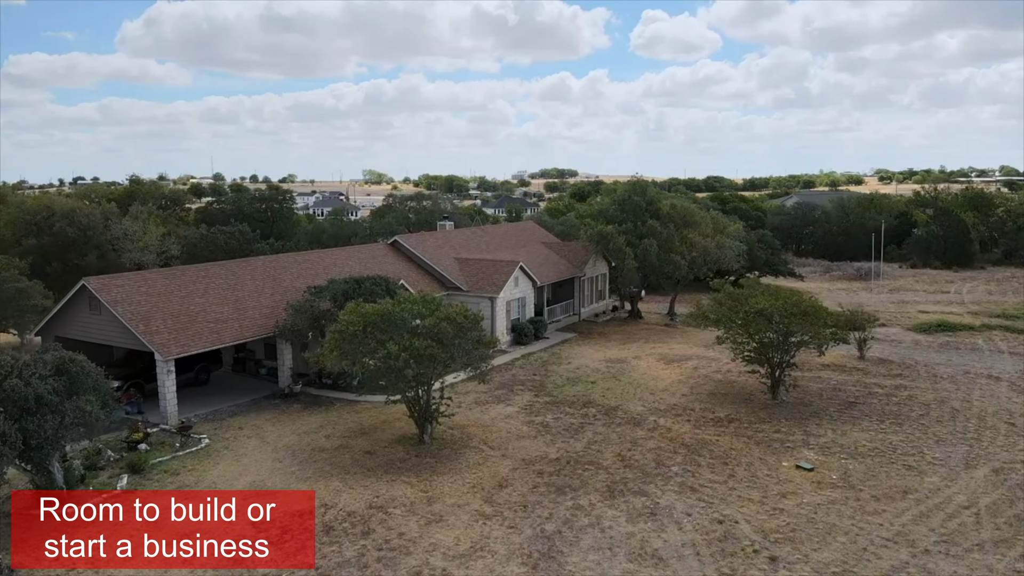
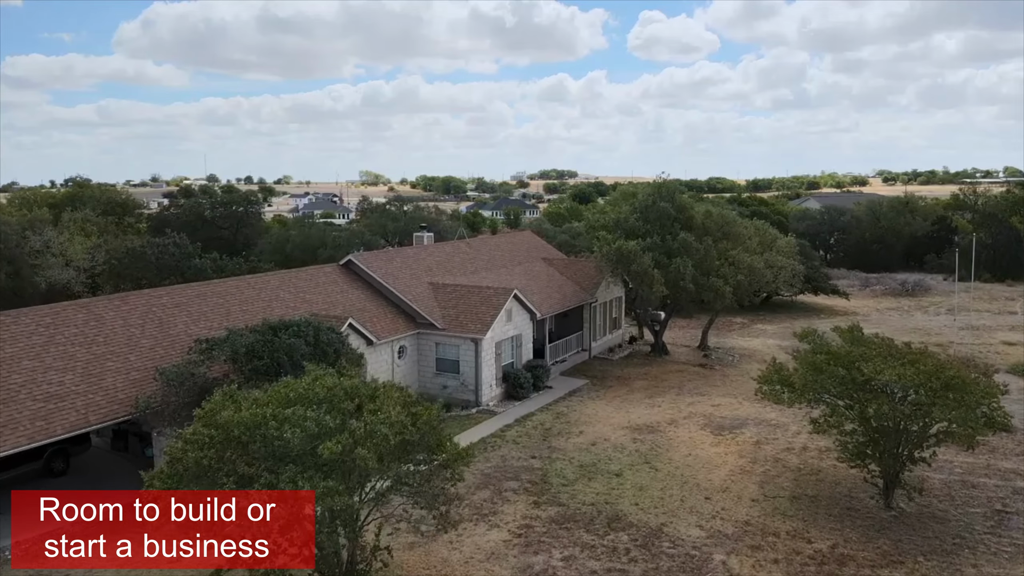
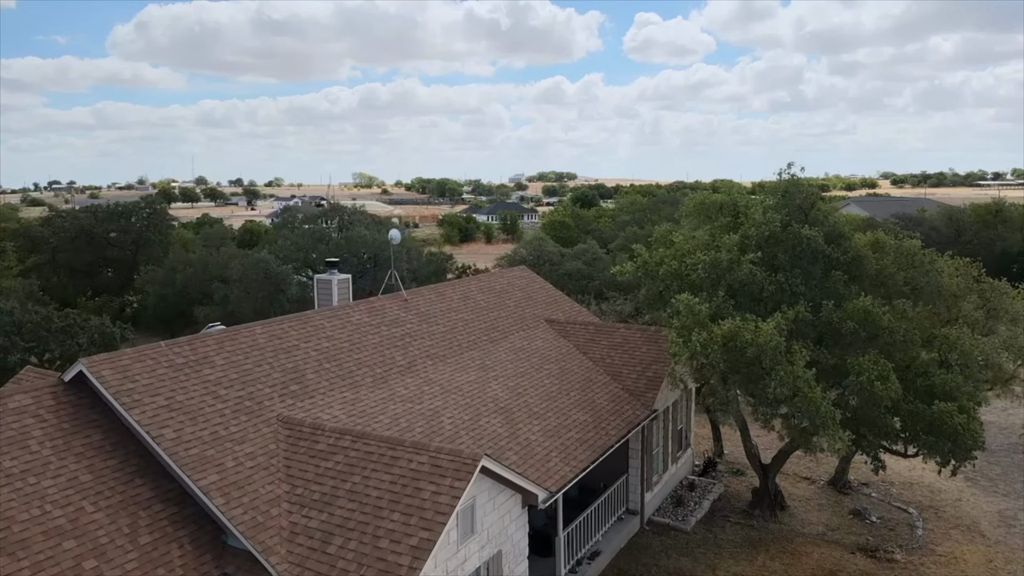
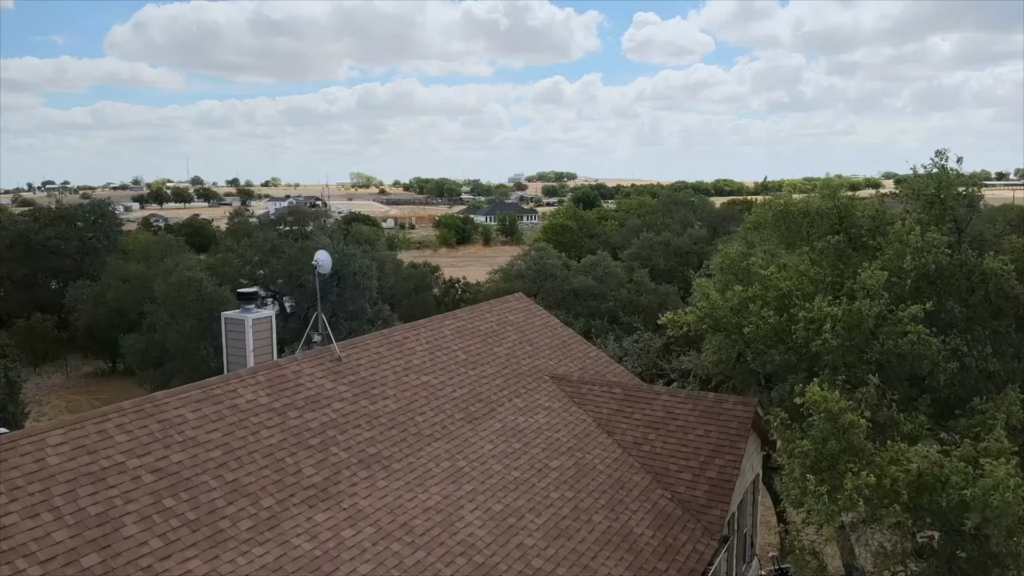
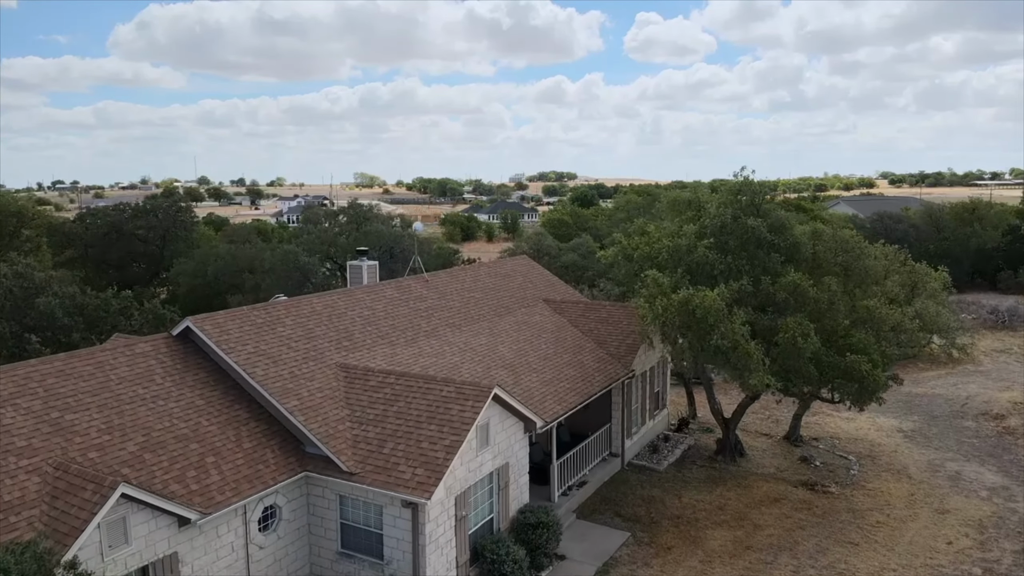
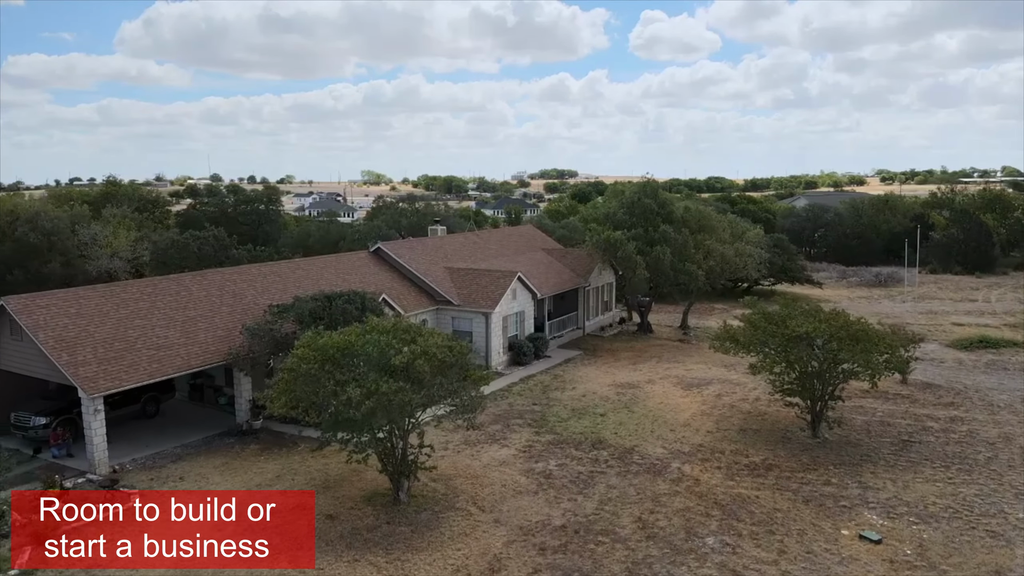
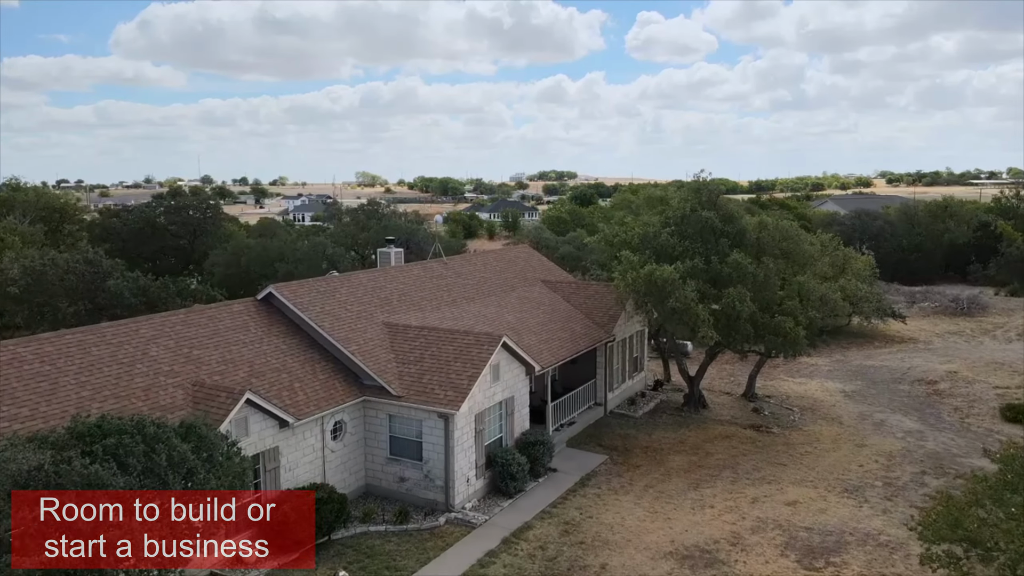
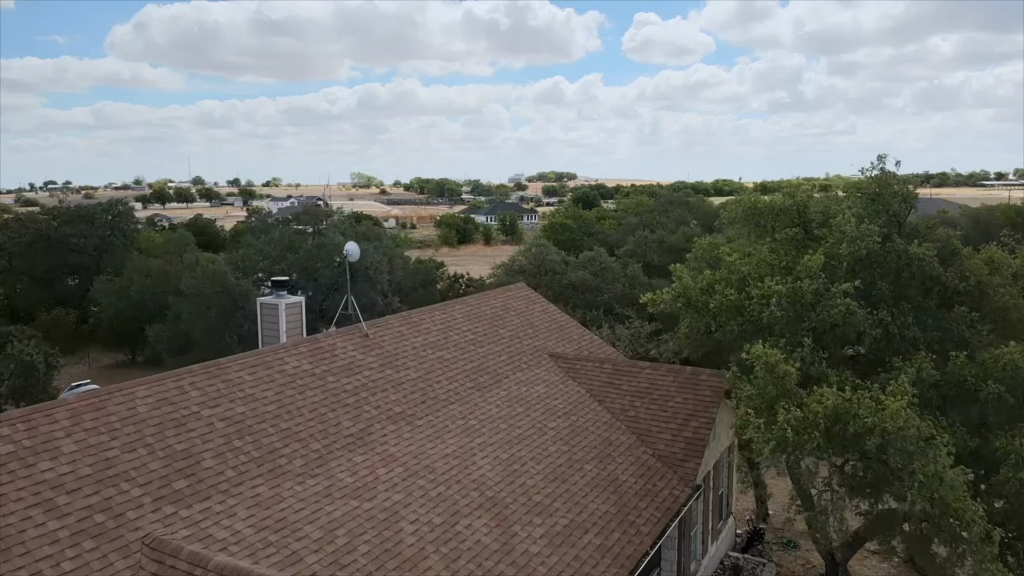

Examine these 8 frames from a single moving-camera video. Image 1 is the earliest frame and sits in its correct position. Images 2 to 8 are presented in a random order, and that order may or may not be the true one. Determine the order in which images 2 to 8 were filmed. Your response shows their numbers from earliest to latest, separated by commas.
6, 2, 7, 5, 3, 8, 4
